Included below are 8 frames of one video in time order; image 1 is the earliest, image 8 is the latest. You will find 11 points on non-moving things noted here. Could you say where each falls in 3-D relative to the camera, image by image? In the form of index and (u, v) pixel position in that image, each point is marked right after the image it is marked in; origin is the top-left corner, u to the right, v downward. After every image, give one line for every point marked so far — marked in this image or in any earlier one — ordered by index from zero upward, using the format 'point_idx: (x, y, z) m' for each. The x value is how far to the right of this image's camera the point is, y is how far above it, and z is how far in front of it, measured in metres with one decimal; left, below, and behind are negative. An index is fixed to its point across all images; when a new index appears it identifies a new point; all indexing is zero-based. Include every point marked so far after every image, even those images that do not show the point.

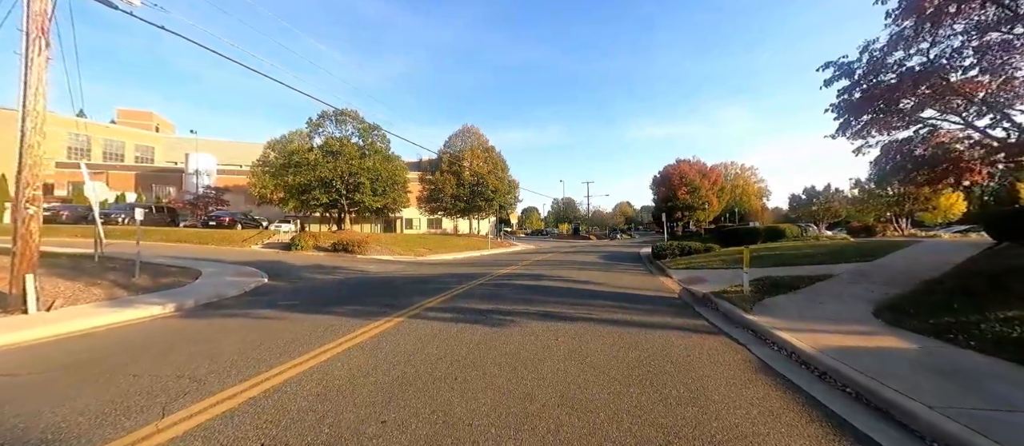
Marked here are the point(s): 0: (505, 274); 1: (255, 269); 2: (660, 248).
0: (-0.2, -2.1, +13.9) m
1: (-12.9, -2.4, +16.5) m
2: (+8.2, -1.4, +18.1) m
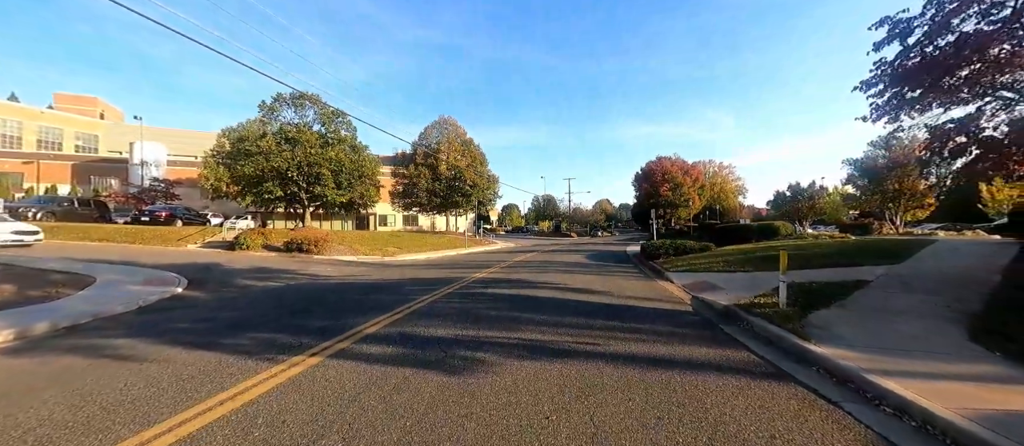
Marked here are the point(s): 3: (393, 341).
0: (-1.1, -2.0, +11.9) m
1: (-13.9, -2.1, +13.7) m
2: (+7.1, -1.2, +16.6) m
3: (-1.8, -1.9, +5.1) m
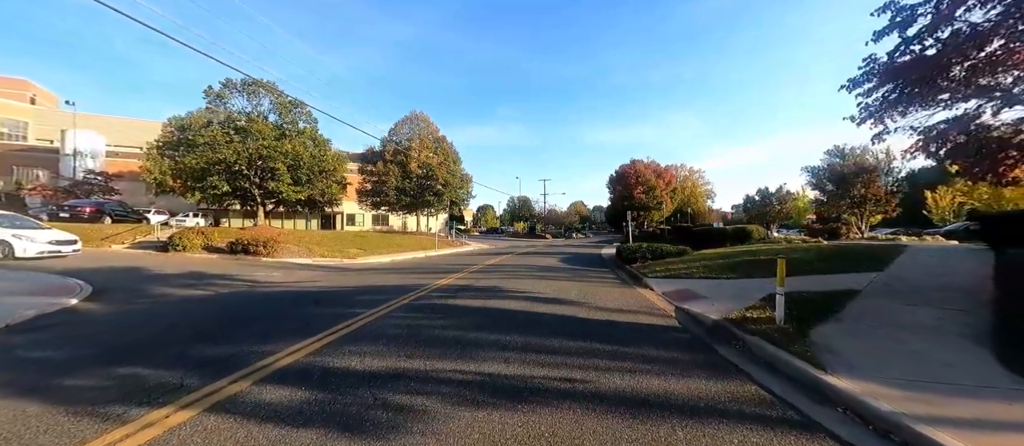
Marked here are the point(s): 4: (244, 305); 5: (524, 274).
0: (-2.2, -2.0, +10.7) m
1: (-15.1, -2.1, +11.5) m
2: (+5.7, -1.3, +16.0) m
3: (-2.4, -1.9, +3.9) m
4: (-7.8, -2.4, +9.5) m
5: (+0.5, -2.0, +12.7) m
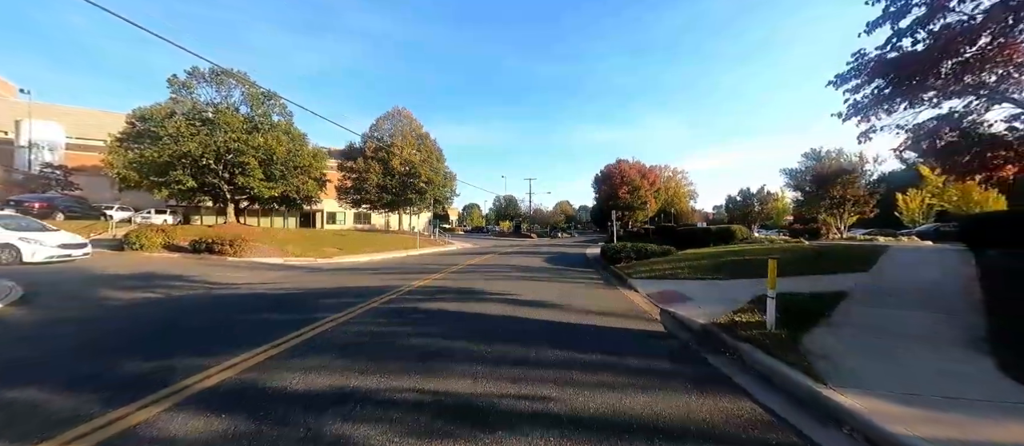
0: (-2.8, -1.9, +10.0) m
1: (-15.7, -1.9, +10.4) m
2: (+4.8, -1.3, +15.6) m
3: (-2.7, -1.8, +3.3) m
4: (-8.3, -2.3, +8.6) m
5: (-0.2, -1.9, +12.1) m
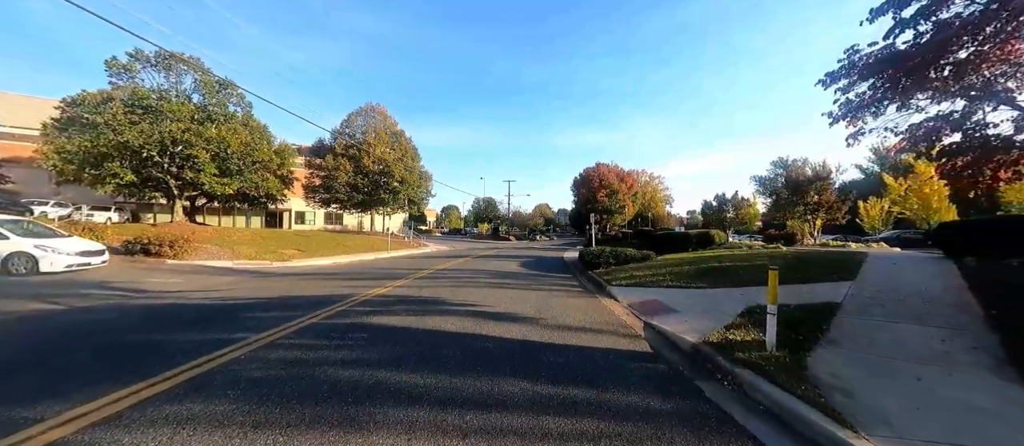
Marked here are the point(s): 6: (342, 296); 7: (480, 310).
0: (-3.6, -2.0, +8.9) m
1: (-16.6, -1.8, +8.4) m
2: (+3.6, -1.5, +15.0) m
3: (-3.1, -1.8, +2.1) m
4: (-9.1, -2.2, +7.2) m
5: (-1.2, -2.0, +11.2) m
6: (-4.8, -2.0, +9.2) m
7: (-0.7, -1.9, +7.2) m
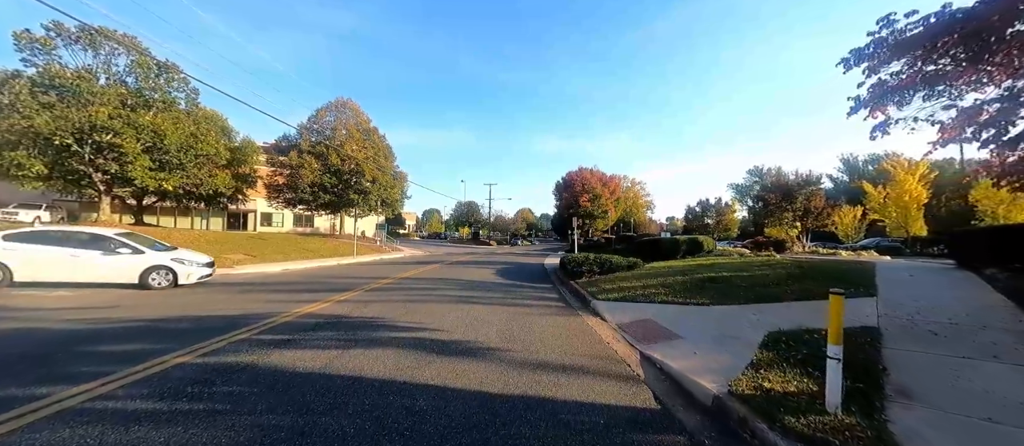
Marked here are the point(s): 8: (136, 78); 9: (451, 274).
0: (-4.4, -2.0, +7.1) m
1: (-17.3, -1.7, +5.9) m
2: (+2.6, -1.6, +13.5) m
3: (-3.6, -1.7, +0.3) m
4: (-9.7, -2.1, +5.0) m
5: (-2.1, -2.1, +9.5) m
6: (-5.5, -2.0, +7.3) m
7: (-1.4, -1.9, +5.5) m
8: (-21.6, +8.5, +18.9) m
9: (-2.7, -2.2, +14.4) m
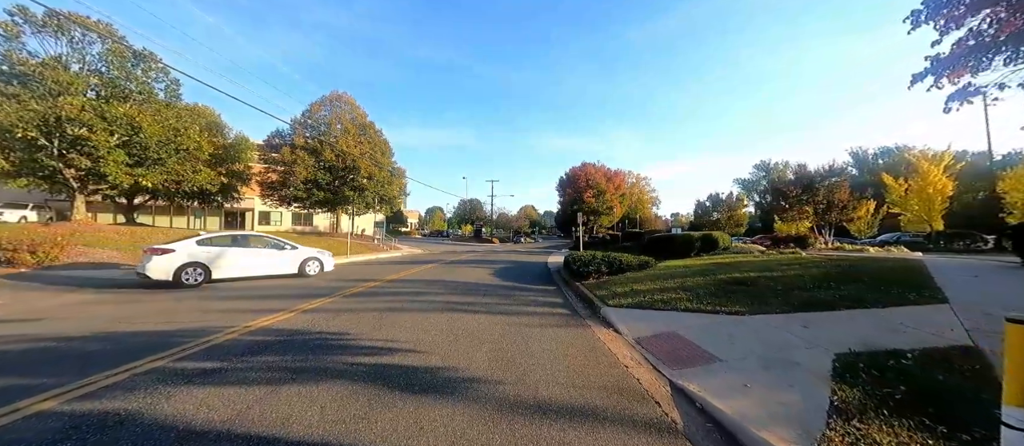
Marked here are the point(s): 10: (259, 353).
0: (-4.5, -1.9, +5.9) m
1: (-17.4, -1.7, +4.9) m
2: (+2.5, -1.5, +12.3) m
3: (-3.7, -1.7, -0.8) m
4: (-9.8, -2.1, +3.9) m
5: (-2.1, -1.9, +8.3) m
6: (-5.6, -2.0, +6.1) m
7: (-1.5, -1.8, +4.3) m
8: (-21.7, +8.5, +17.8) m
9: (-2.8, -2.1, +13.2) m
10: (-3.5, -1.8, +4.6) m
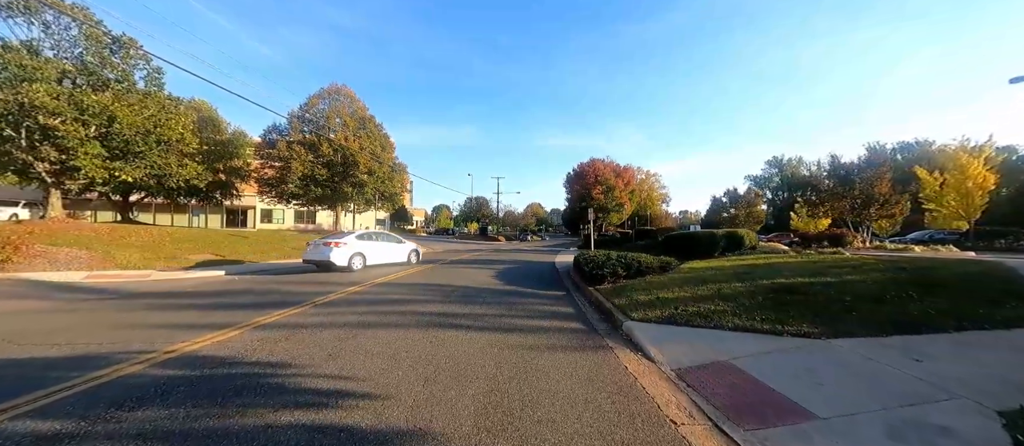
0: (-4.5, -1.8, +4.6) m
1: (-17.4, -1.6, +3.8) m
2: (+2.7, -1.3, +10.8) m
3: (-3.8, -1.6, -2.2) m
4: (-9.9, -2.1, +2.7) m
5: (-2.1, -1.8, +6.9) m
6: (-5.6, -1.9, +4.8) m
7: (-1.5, -1.8, +2.9) m
8: (-21.5, +8.7, +16.7) m
9: (-2.6, -2.0, +11.9) m
10: (-3.5, -1.8, +3.2) m
